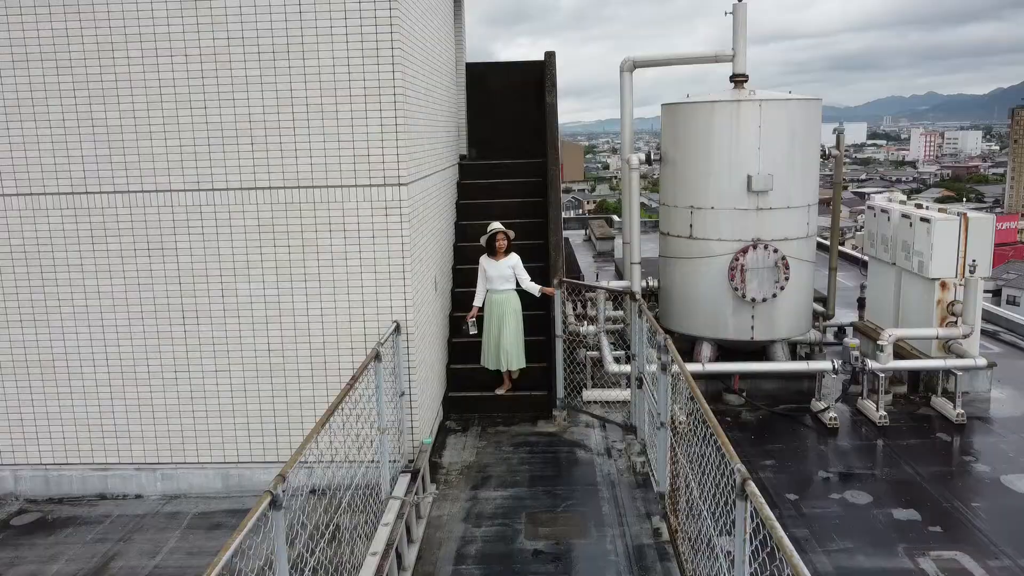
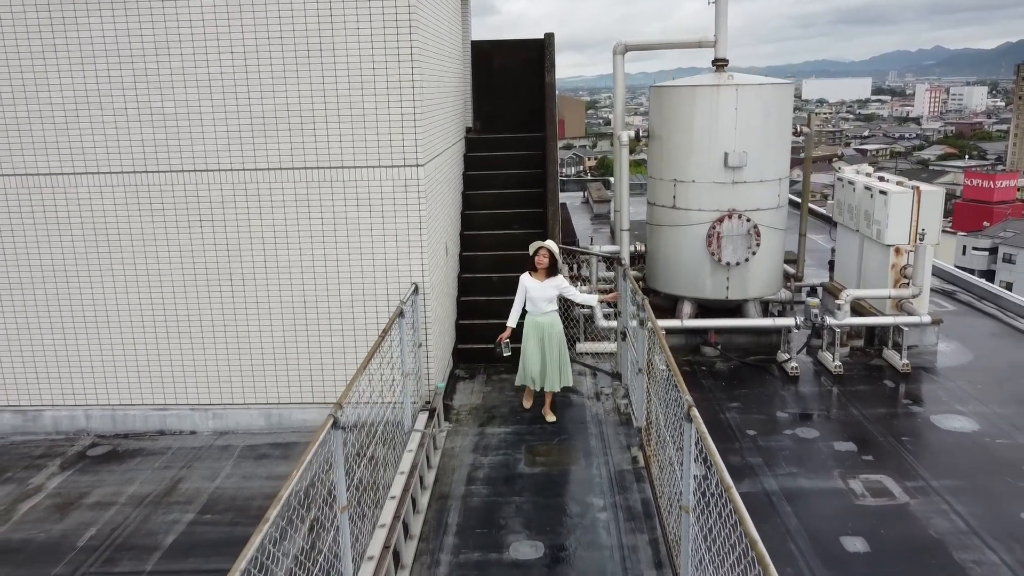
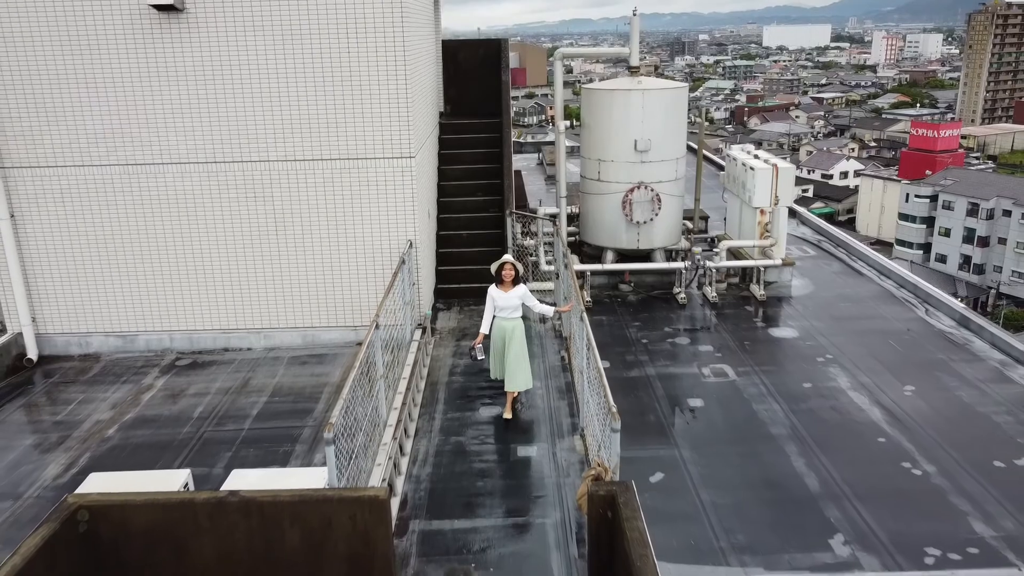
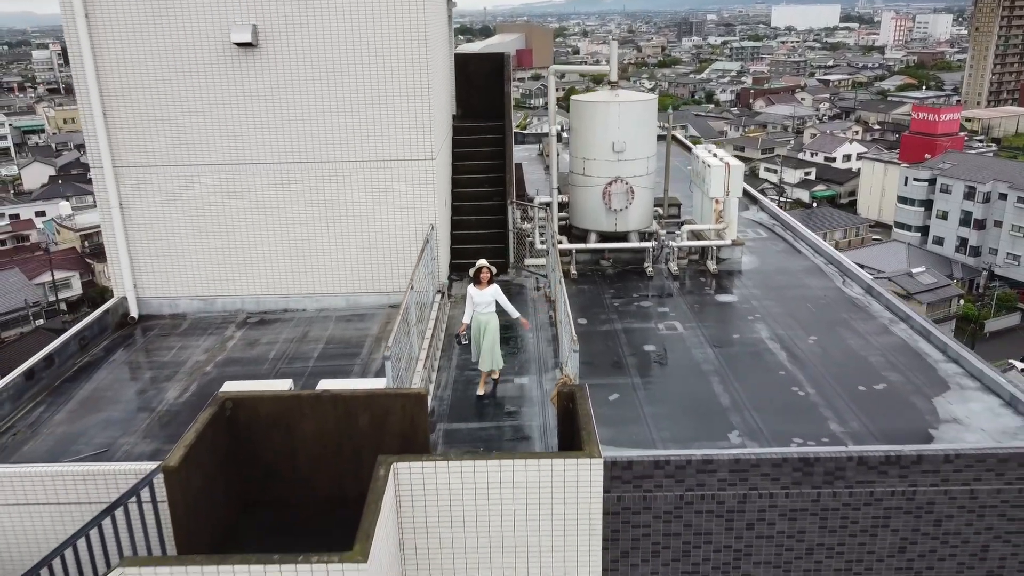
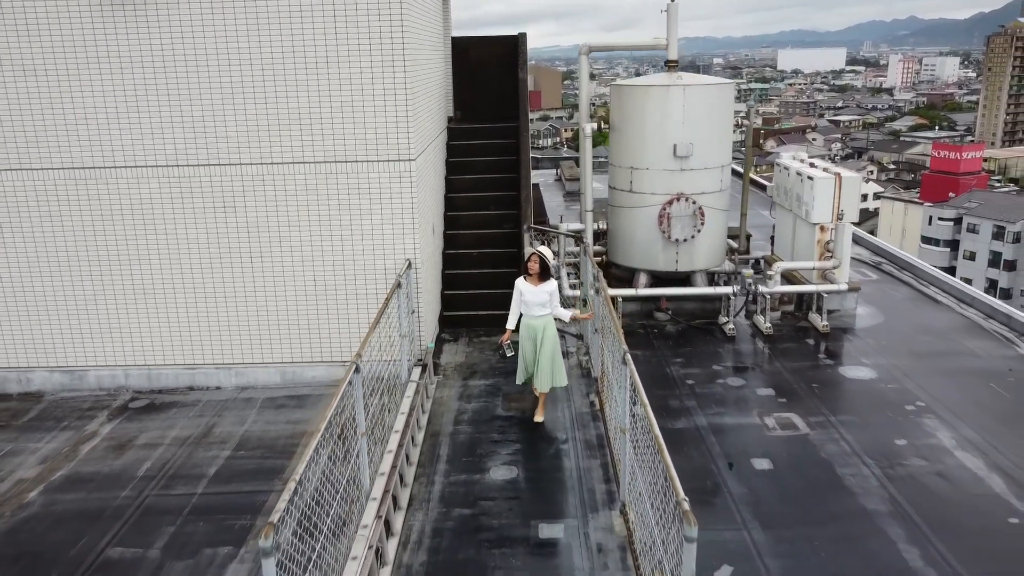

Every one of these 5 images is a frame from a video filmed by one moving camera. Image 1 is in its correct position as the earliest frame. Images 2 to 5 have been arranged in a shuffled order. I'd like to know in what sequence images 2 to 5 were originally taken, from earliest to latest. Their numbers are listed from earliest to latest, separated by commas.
2, 5, 3, 4
